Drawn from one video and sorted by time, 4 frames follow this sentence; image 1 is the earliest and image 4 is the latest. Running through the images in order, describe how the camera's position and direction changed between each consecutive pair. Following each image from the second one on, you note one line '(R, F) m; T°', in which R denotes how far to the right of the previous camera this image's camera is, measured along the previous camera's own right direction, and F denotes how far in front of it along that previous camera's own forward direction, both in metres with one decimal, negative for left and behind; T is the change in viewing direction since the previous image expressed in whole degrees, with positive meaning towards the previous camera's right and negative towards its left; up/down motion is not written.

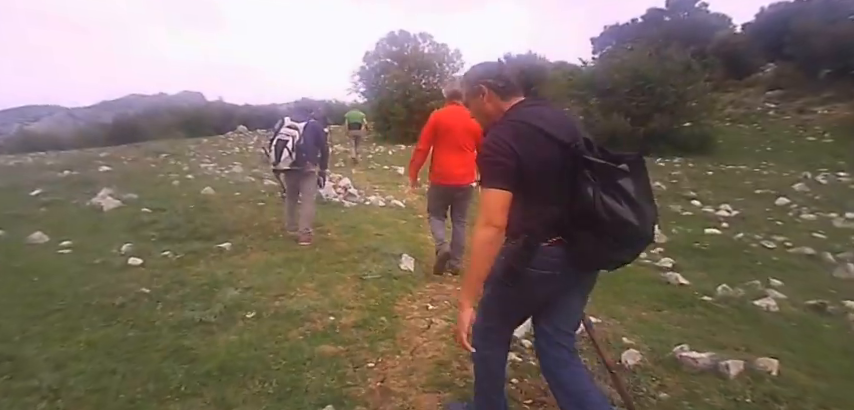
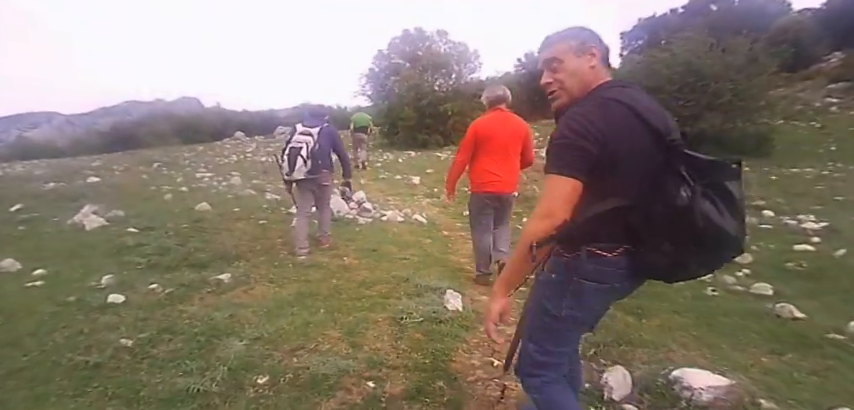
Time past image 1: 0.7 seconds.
(-0.5, +0.9) m; +1°
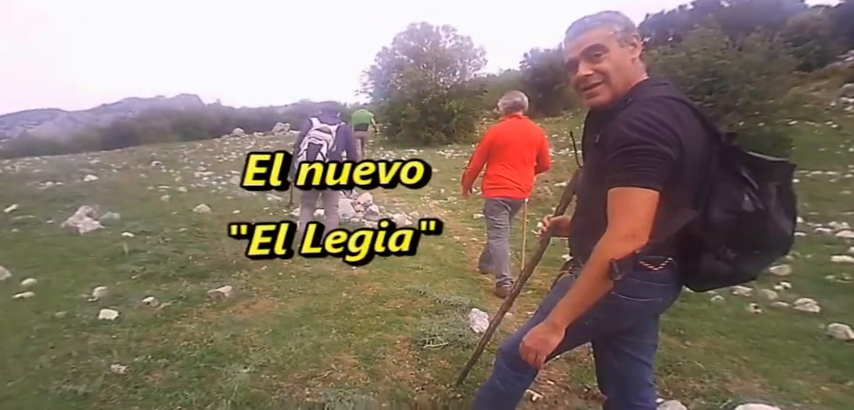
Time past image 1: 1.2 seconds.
(-0.2, +0.4) m; 0°
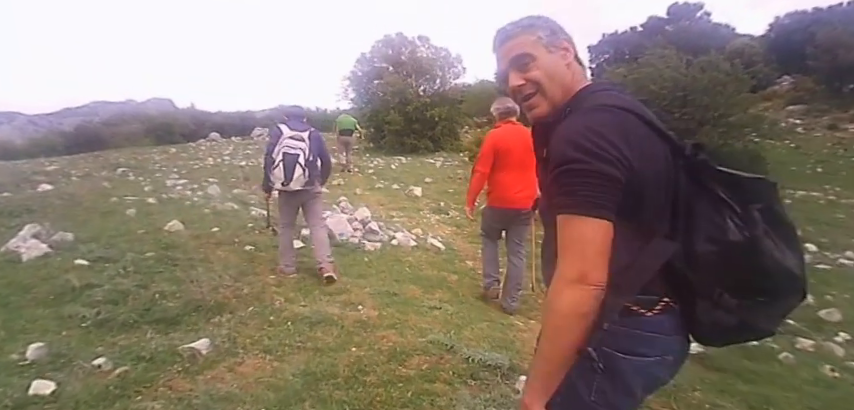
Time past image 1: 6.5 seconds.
(-0.5, +0.9) m; +2°
